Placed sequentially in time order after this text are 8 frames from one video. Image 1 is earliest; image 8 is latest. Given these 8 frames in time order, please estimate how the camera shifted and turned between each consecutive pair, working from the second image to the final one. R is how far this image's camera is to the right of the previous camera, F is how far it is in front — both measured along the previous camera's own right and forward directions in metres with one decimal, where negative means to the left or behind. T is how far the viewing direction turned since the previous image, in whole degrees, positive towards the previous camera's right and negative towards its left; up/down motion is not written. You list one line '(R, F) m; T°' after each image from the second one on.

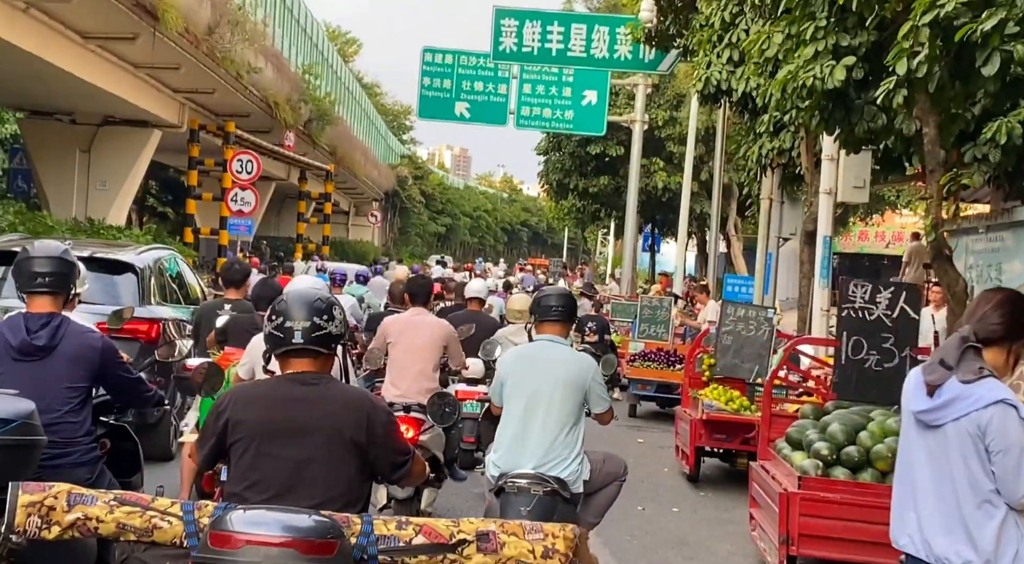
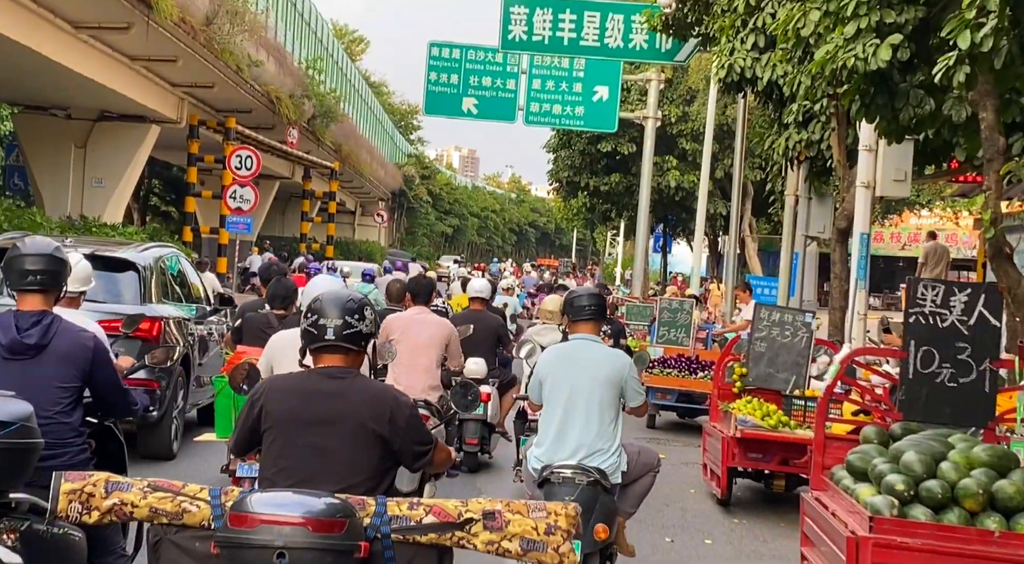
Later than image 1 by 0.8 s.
(0.0, +0.9) m; 0°
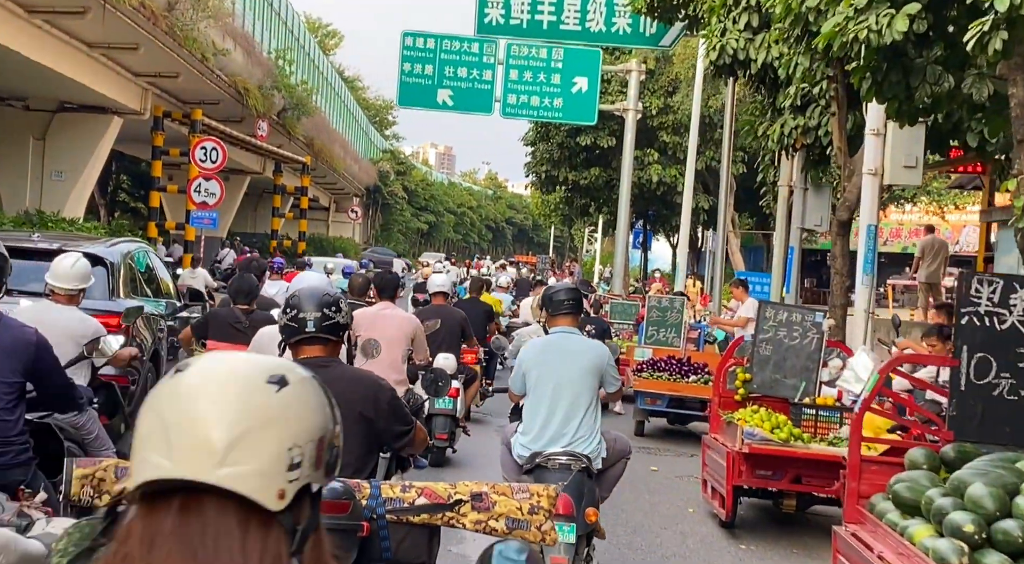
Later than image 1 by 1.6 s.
(0.0, +0.9) m; +1°
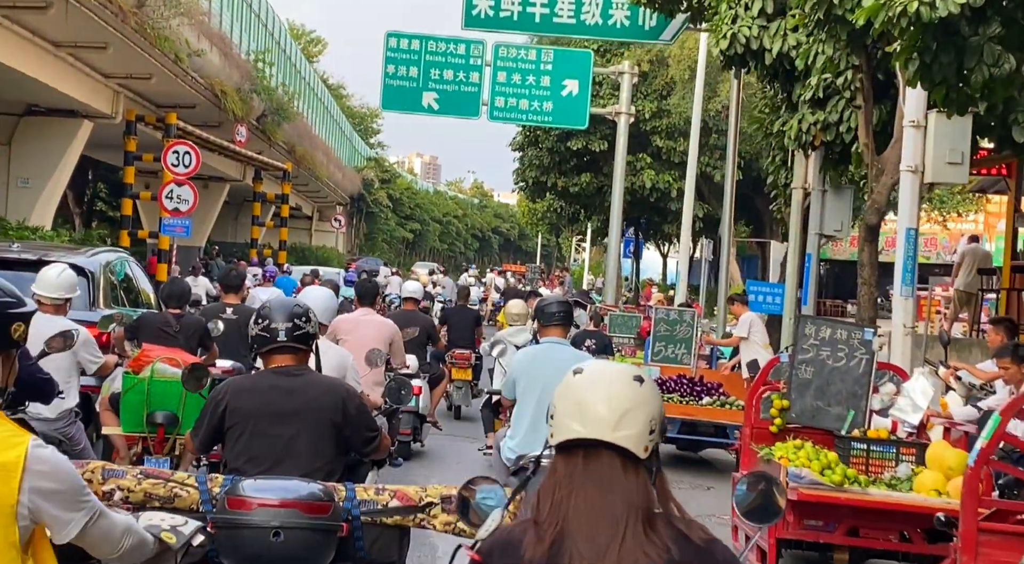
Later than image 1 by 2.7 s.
(-0.1, +1.2) m; +1°
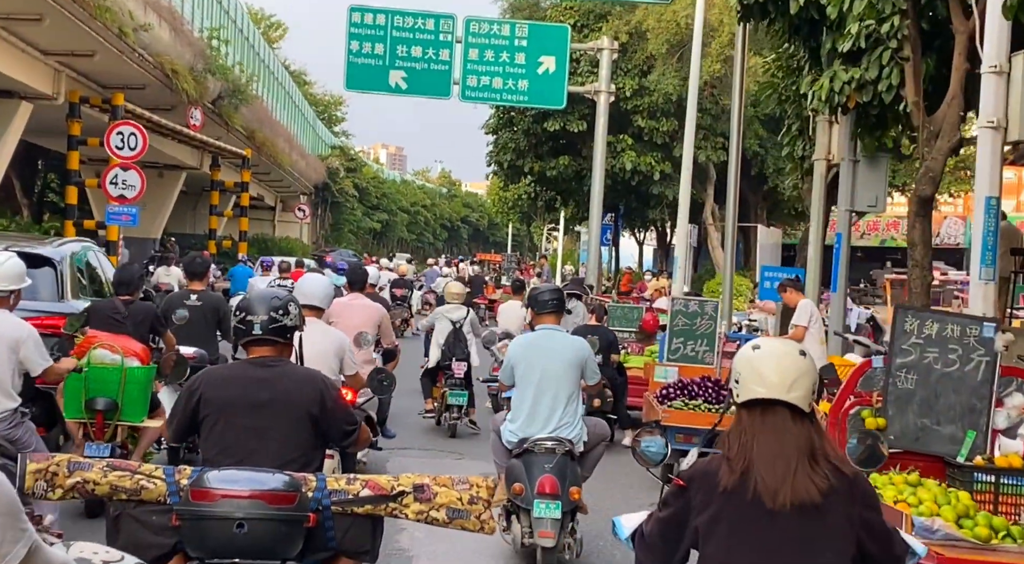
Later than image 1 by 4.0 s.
(-0.1, +1.7) m; +1°
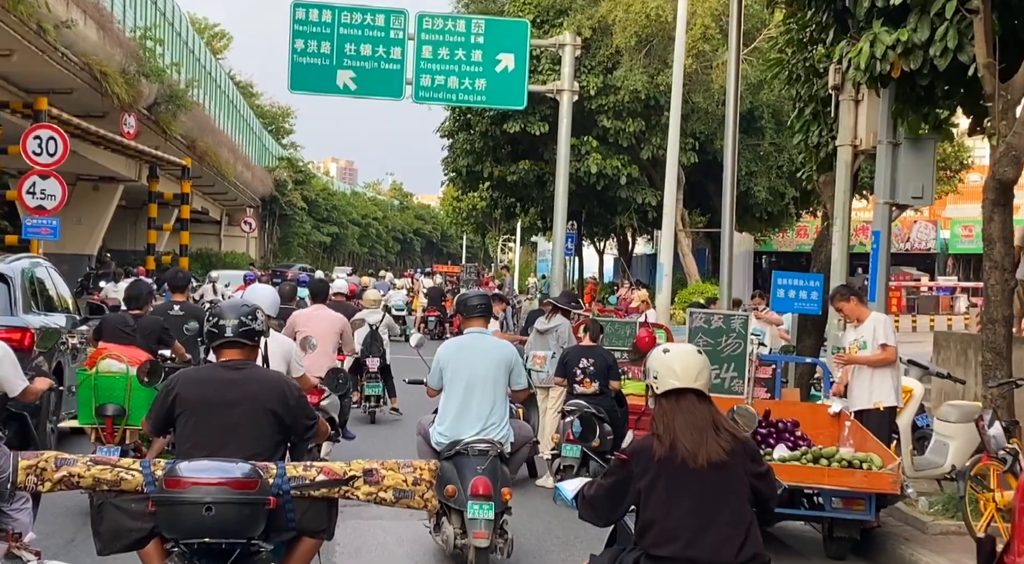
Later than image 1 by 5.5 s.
(-0.1, +1.9) m; +2°
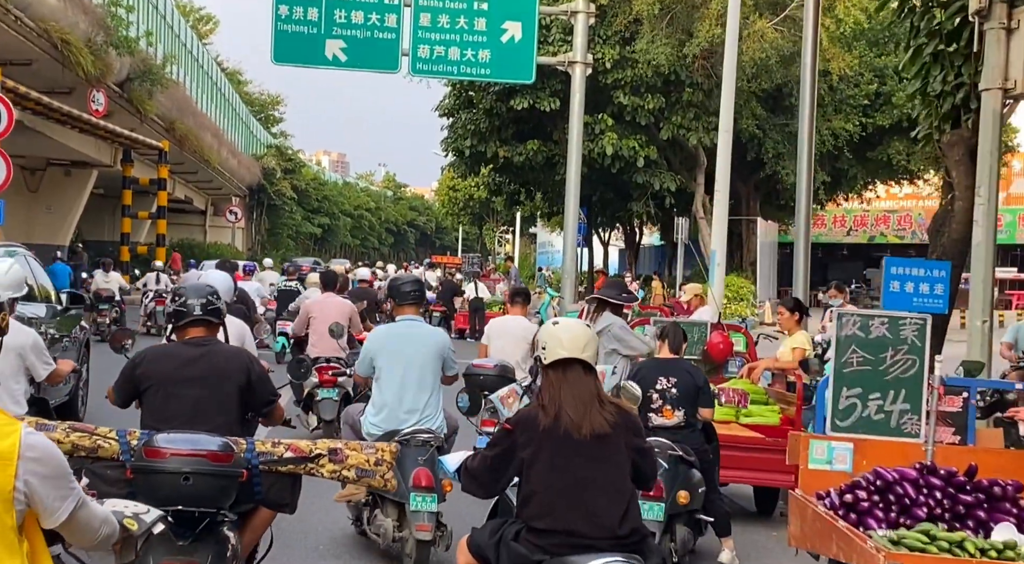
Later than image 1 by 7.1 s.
(-0.2, +2.5) m; 0°
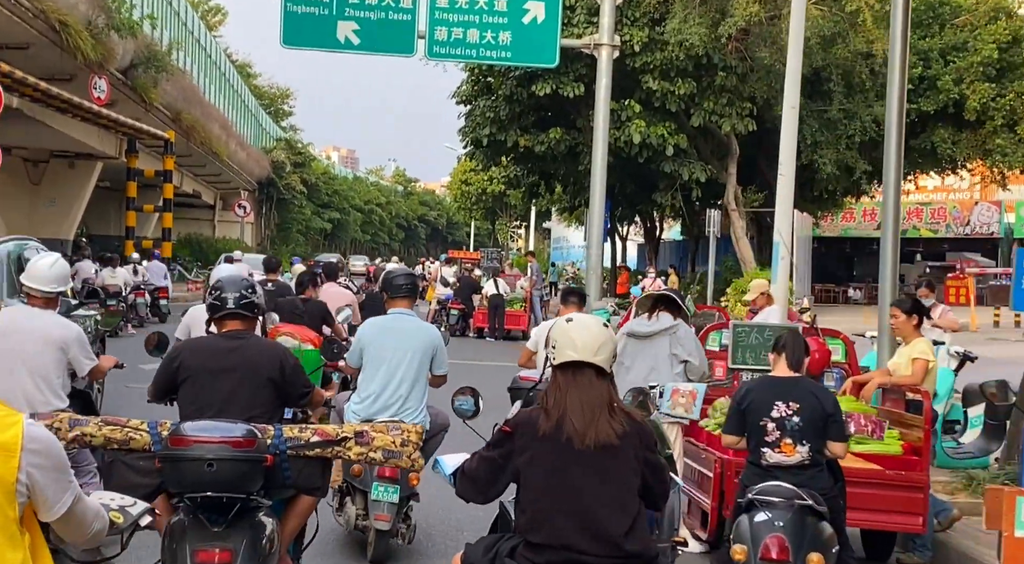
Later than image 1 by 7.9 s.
(-0.2, +1.4) m; 0°
